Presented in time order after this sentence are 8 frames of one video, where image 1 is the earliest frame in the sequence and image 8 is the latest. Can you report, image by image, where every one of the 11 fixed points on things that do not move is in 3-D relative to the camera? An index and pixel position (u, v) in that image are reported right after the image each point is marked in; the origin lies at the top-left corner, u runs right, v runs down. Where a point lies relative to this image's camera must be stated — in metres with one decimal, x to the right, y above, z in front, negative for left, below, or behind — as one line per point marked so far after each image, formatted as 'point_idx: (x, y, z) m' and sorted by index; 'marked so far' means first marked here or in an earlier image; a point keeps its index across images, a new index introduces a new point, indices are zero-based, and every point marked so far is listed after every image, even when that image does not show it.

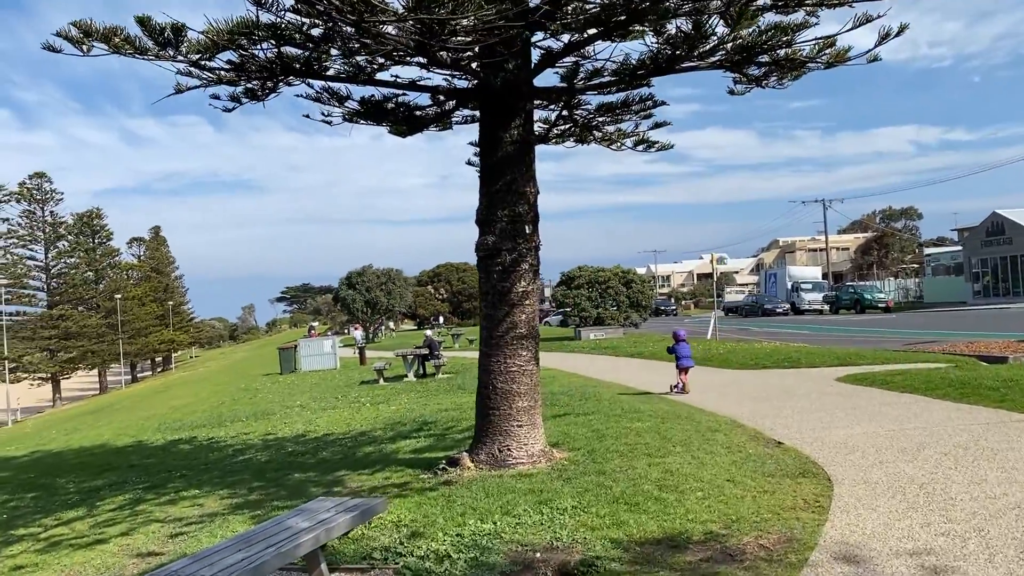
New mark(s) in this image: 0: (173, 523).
0: (-2.6, -1.8, +6.6) m
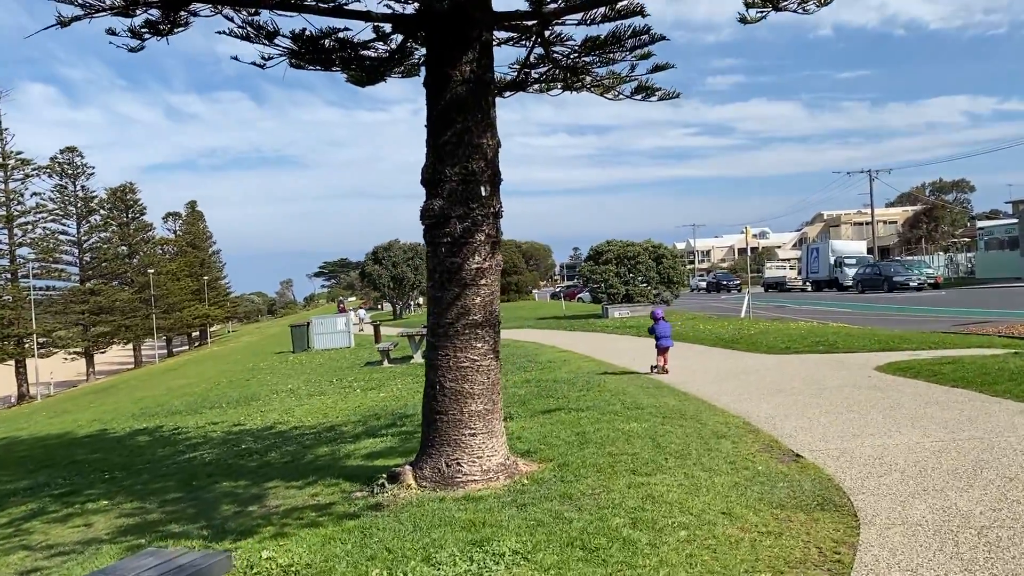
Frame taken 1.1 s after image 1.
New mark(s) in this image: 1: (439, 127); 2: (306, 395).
0: (-2.9, -1.6, +5.4) m
1: (-0.5, +1.1, +5.8) m
2: (-3.4, -1.8, +14.2) m
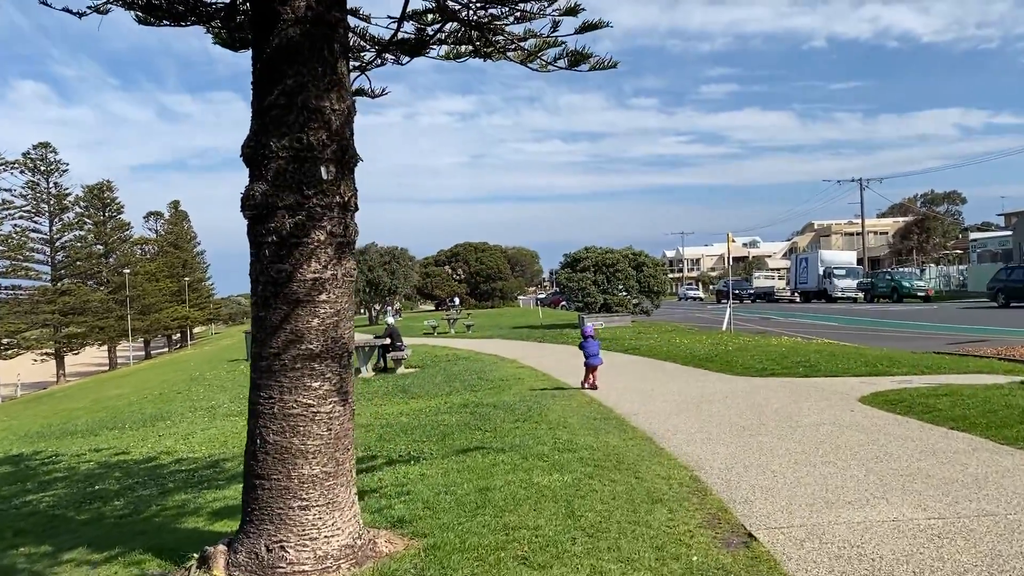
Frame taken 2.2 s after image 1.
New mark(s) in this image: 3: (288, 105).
0: (-3.6, -1.7, +3.8) m
1: (-1.2, +1.0, +4.3) m
2: (-4.2, -1.9, +12.6) m
3: (-1.1, +0.9, +4.2) m
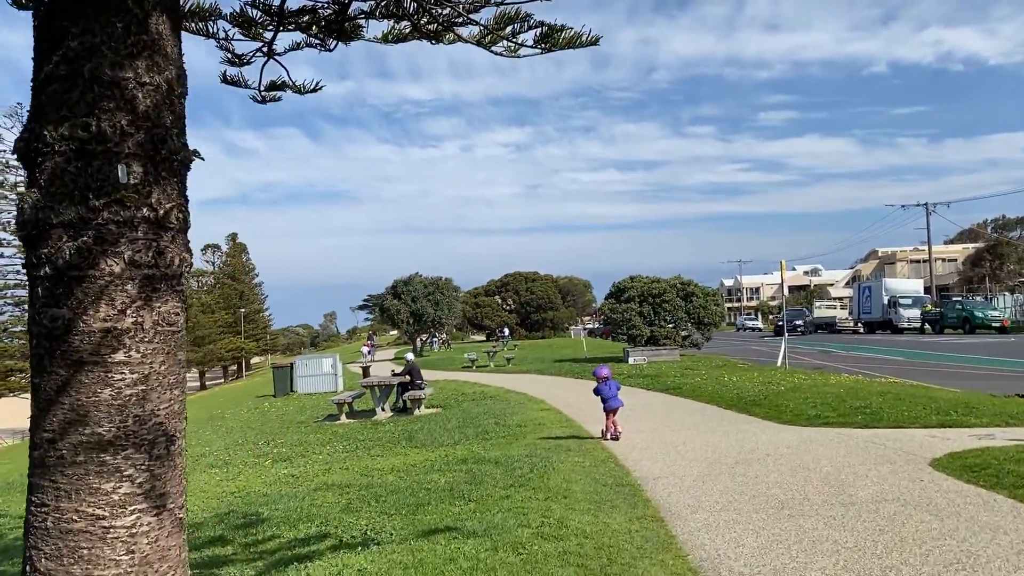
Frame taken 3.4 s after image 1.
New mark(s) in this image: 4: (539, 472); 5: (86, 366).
0: (-4.0, -1.9, +2.5) m
1: (-1.6, +0.8, +2.9) m
2: (-4.0, -2.3, +11.4) m
3: (-1.4, +0.7, +2.9) m
4: (+0.3, -1.8, +8.3) m
5: (-1.4, -0.3, +2.9) m
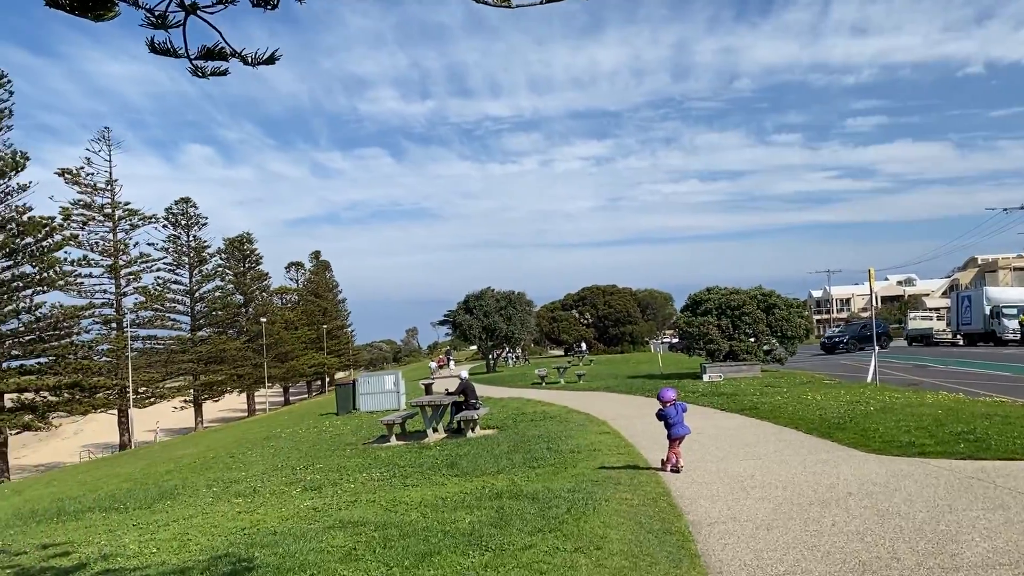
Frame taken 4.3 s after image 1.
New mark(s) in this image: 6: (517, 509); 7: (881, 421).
0: (-4.3, -1.9, +1.8) m
1: (-1.8, +0.8, +2.1) m
2: (-3.4, -2.5, +10.6) m
3: (-1.7, +0.7, +1.9) m
4: (+0.5, -1.8, +7.2) m
5: (-1.6, -0.3, +1.9) m
6: (+0.1, -1.9, +7.7) m
7: (+5.4, -1.9, +12.6) m
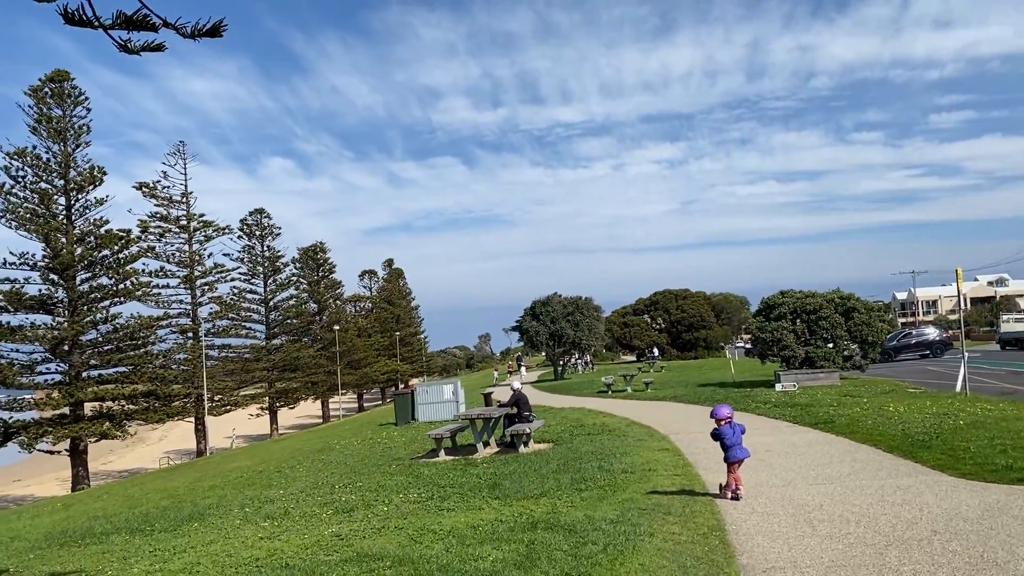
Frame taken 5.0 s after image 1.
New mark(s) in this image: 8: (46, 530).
0: (-4.5, -2.0, +1.4) m
1: (-2.1, +0.7, +1.4) m
2: (-2.9, -2.6, +10.0) m
3: (-2.0, +0.6, +1.3) m
4: (+0.7, -1.9, +6.3) m
5: (-1.9, -0.3, +1.3) m
6: (+0.3, -2.0, +6.9) m
7: (+6.0, -1.9, +11.3) m
8: (-6.0, -3.1, +11.3) m
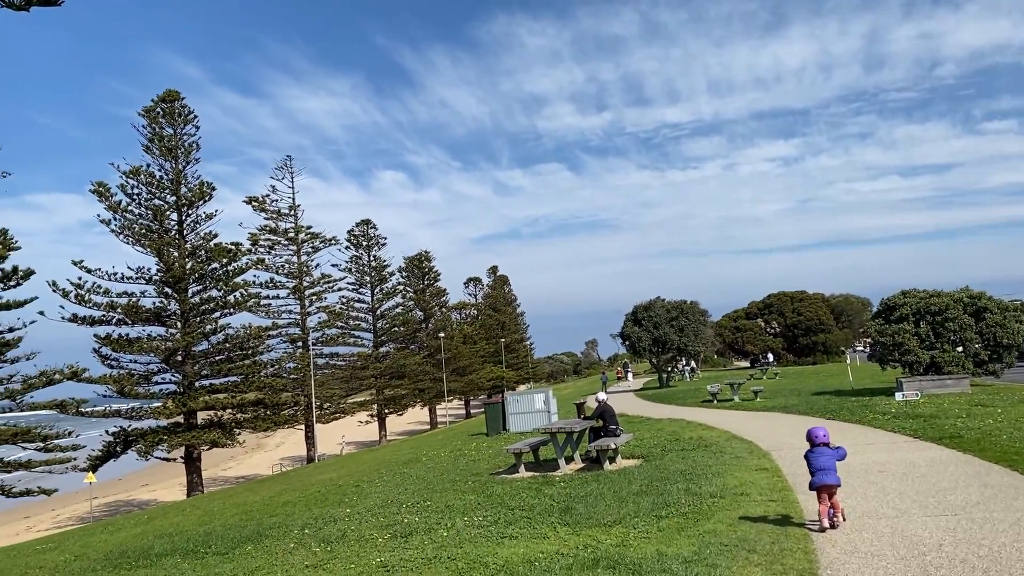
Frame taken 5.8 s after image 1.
0: (-4.8, -2.1, +1.1) m
1: (-2.4, +0.7, +0.8) m
2: (-2.2, -2.7, +9.4) m
3: (-2.3, +0.6, +0.7) m
4: (+1.0, -1.9, +5.3) m
5: (-2.2, -0.4, +0.6) m
6: (+0.7, -2.0, +5.9) m
7: (+6.9, -1.9, +9.6) m
8: (-5.1, -3.3, +11.1) m
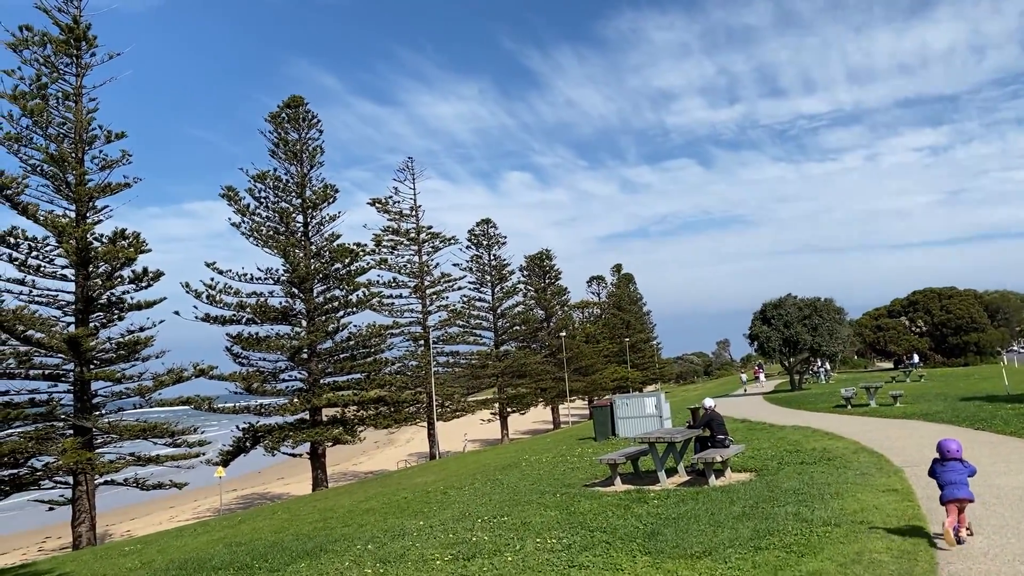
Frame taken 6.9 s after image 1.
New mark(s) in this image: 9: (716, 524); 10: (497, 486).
0: (-5.3, -2.0, +0.8) m
1: (-3.0, +0.7, +0.2) m
2: (-1.4, -2.7, +8.7) m
3: (-2.9, +0.6, 0.0) m
4: (+1.1, -1.8, +4.1) m
5: (-2.8, -0.3, 0.0) m
6: (+0.9, -2.0, +4.8) m
7: (+7.5, -1.8, +7.5) m
8: (-4.0, -3.3, +10.7) m
9: (+2.1, -2.4, +8.8) m
10: (-0.2, -3.2, +14.2) m
